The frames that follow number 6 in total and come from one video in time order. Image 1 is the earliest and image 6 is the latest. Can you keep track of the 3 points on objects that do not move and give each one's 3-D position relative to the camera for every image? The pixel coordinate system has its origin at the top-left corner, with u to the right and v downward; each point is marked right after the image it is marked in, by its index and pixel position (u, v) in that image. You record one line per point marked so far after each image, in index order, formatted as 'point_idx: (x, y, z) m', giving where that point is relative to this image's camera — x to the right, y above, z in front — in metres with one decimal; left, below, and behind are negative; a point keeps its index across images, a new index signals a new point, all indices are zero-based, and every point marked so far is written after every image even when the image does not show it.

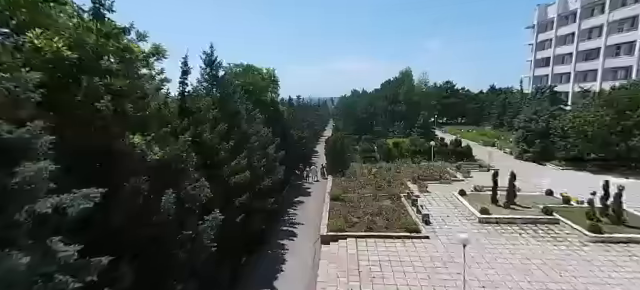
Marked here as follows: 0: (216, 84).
0: (-3.7, +2.3, +12.4) m
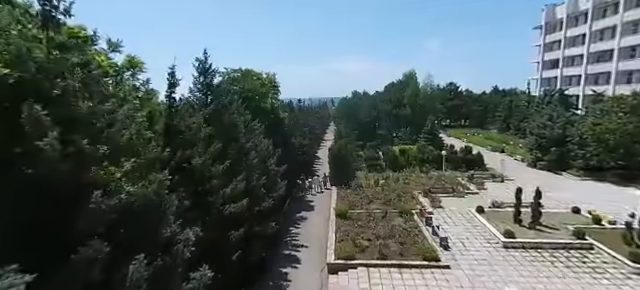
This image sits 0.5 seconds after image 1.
0: (-3.5, +1.7, +11.0) m
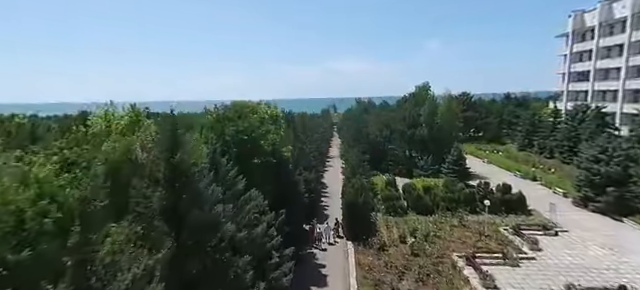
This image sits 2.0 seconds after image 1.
0: (-2.9, -0.7, +7.0) m
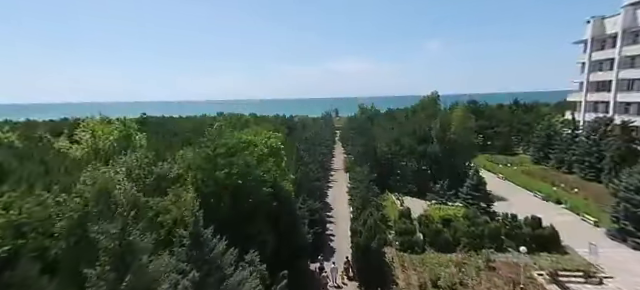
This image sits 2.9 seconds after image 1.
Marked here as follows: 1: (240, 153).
0: (-2.6, -2.2, +4.7) m
1: (-3.2, -0.3, +13.9) m
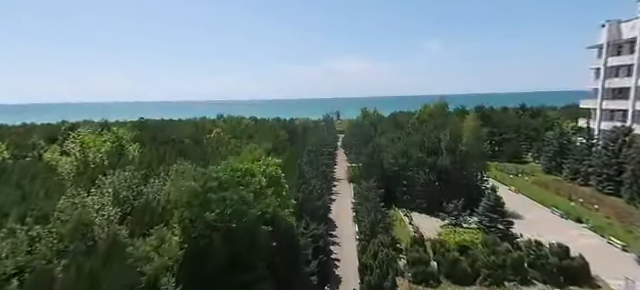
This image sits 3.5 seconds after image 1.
0: (-2.3, -3.3, +2.9) m
1: (-3.0, -1.4, +12.2) m
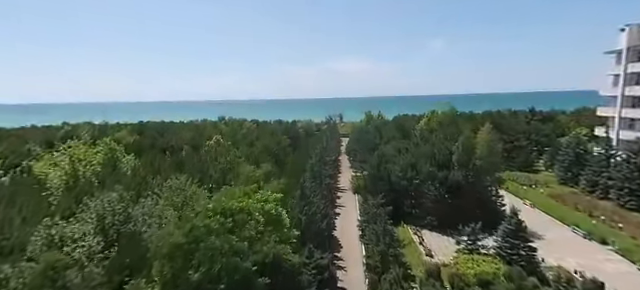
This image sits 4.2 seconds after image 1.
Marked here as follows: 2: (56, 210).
0: (-2.2, -4.3, +1.1) m
1: (-2.8, -2.4, +10.4) m
2: (-14.0, -3.4, +18.1) m
